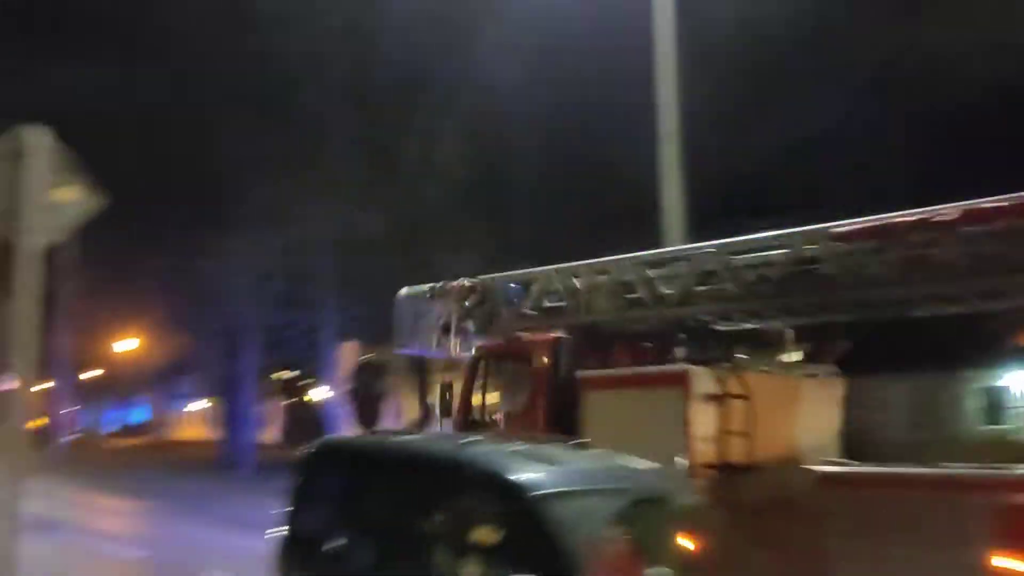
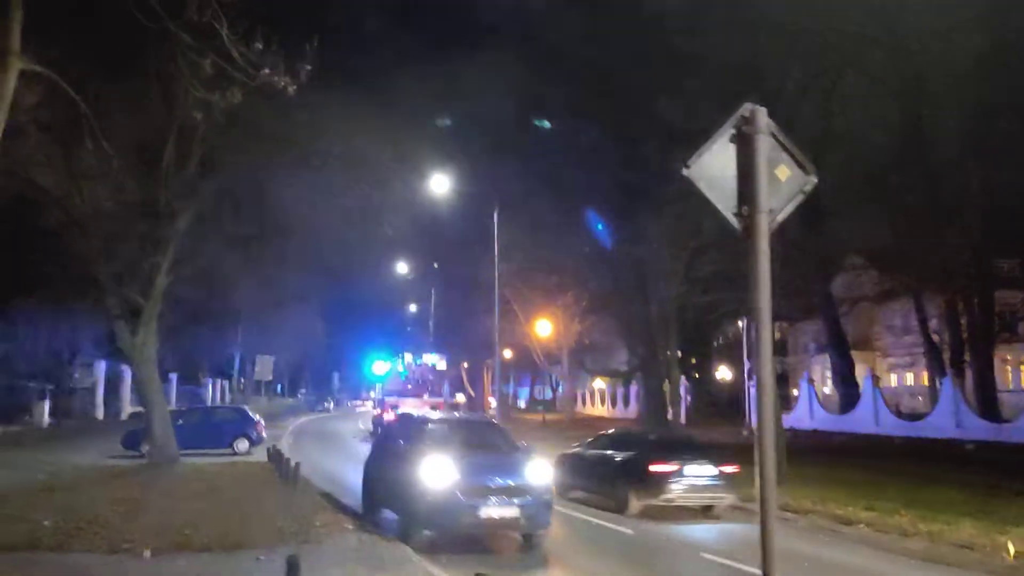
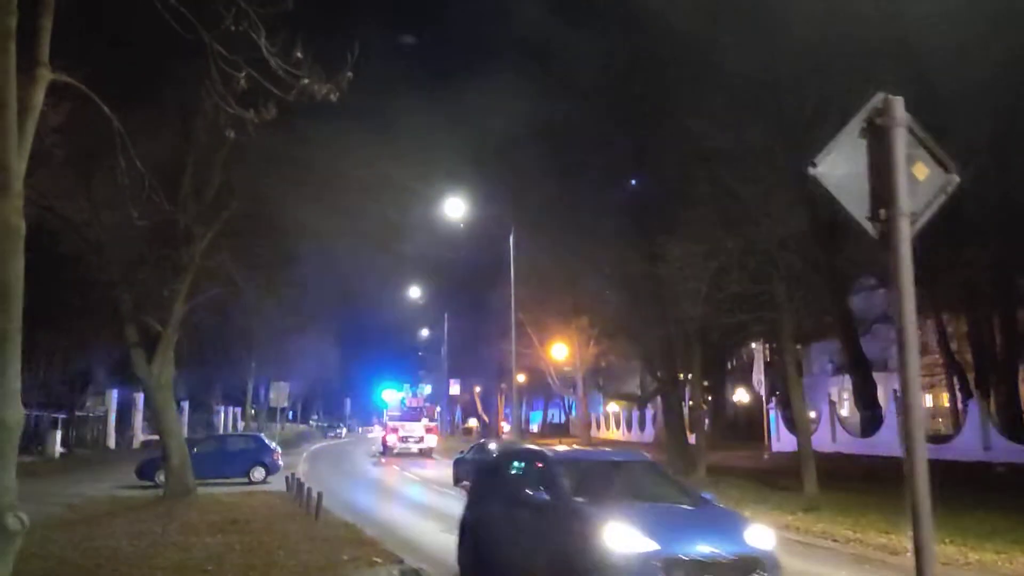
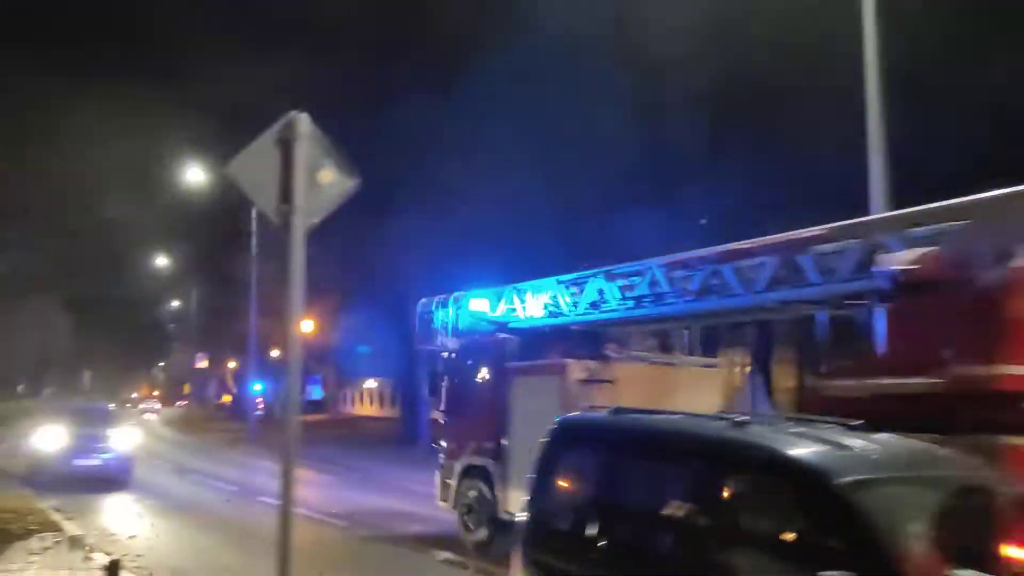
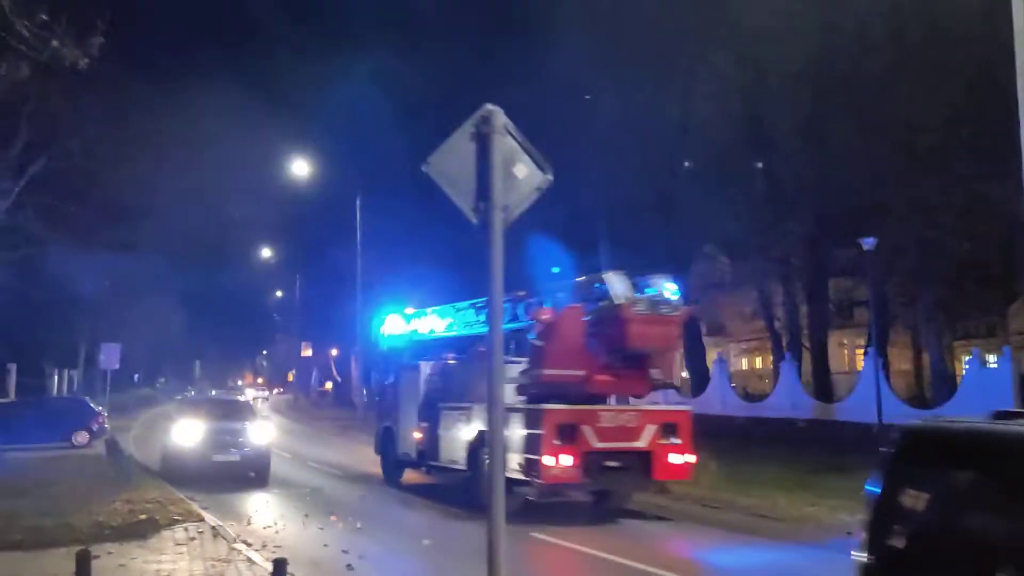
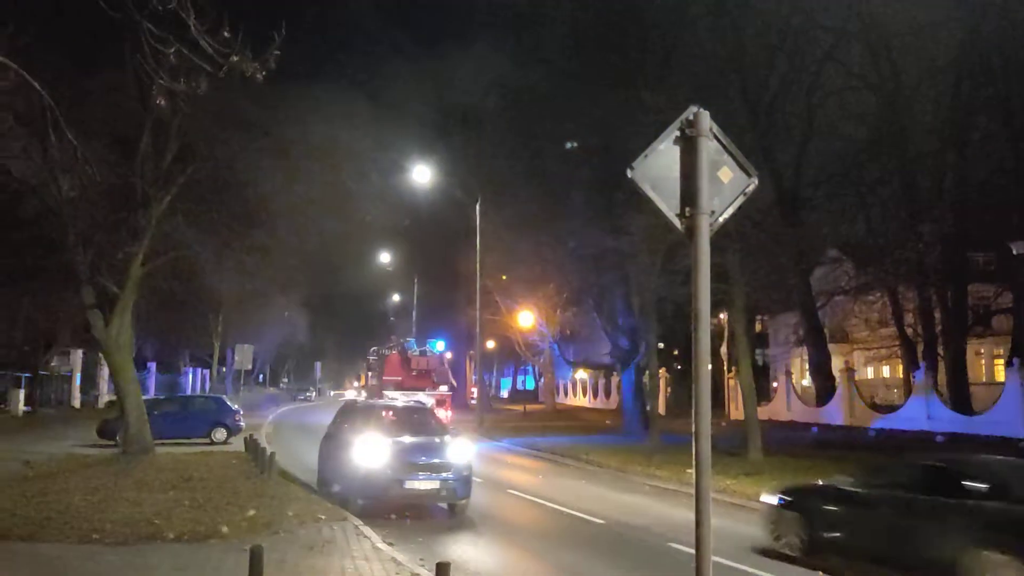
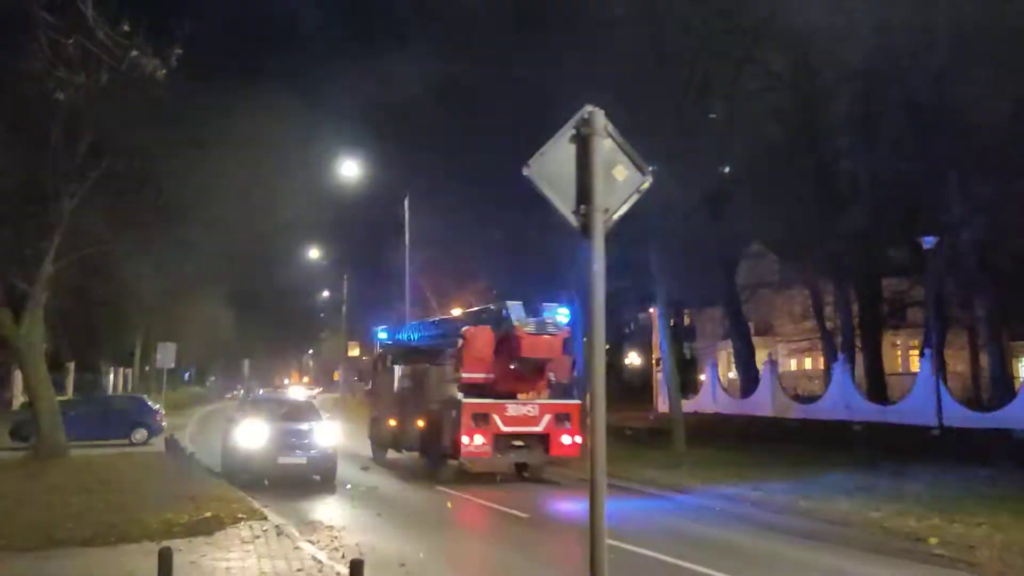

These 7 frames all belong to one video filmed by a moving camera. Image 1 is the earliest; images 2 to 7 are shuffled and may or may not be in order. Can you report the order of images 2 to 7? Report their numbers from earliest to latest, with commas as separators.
4, 5, 7, 6, 2, 3
